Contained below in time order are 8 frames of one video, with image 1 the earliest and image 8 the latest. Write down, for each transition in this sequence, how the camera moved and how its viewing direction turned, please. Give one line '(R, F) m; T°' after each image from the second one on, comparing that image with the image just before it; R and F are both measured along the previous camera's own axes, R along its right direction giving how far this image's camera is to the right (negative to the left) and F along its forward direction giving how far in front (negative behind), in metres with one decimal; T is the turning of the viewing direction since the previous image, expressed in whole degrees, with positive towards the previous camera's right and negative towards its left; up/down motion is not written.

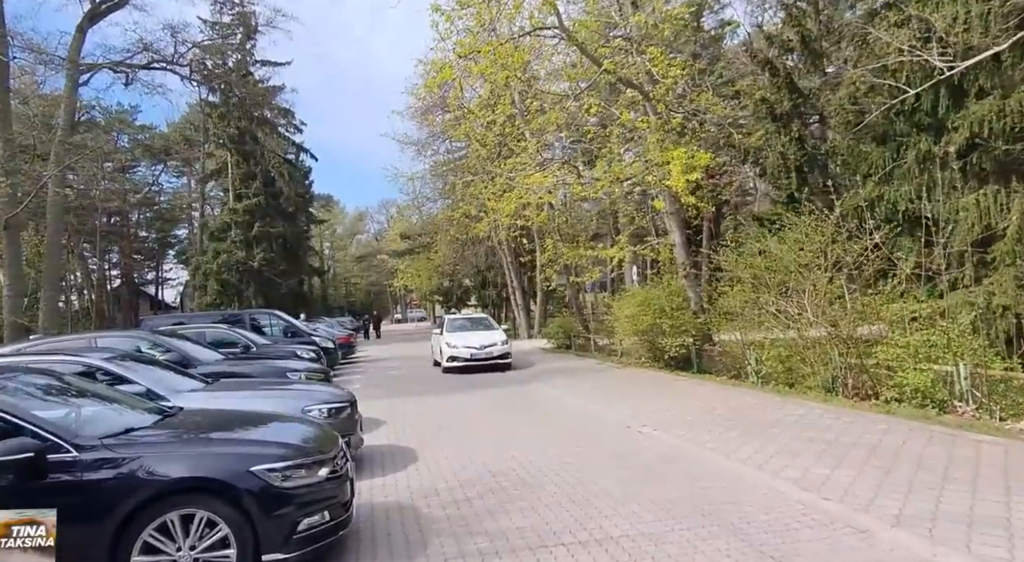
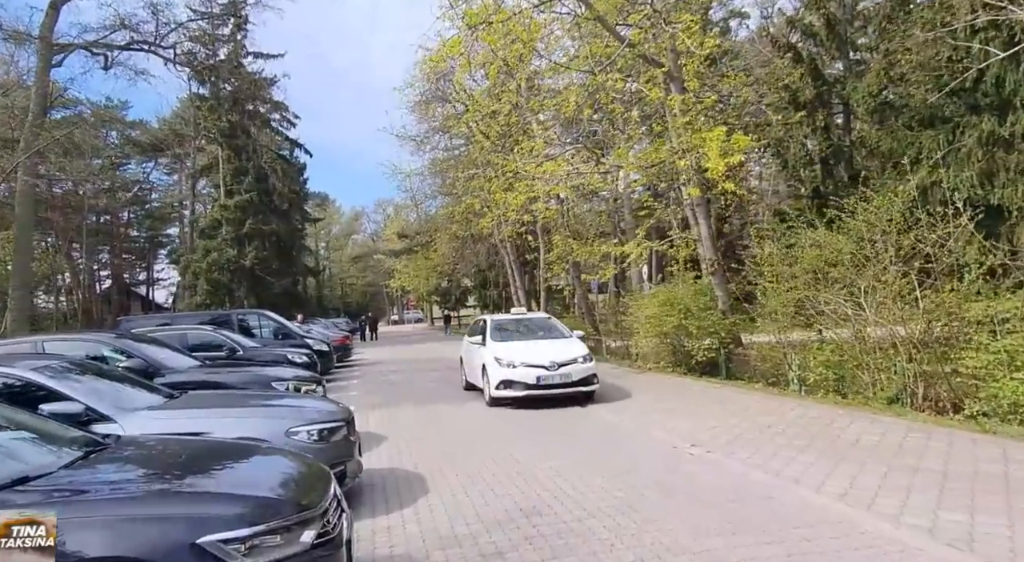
(-0.3, +1.3) m; 0°
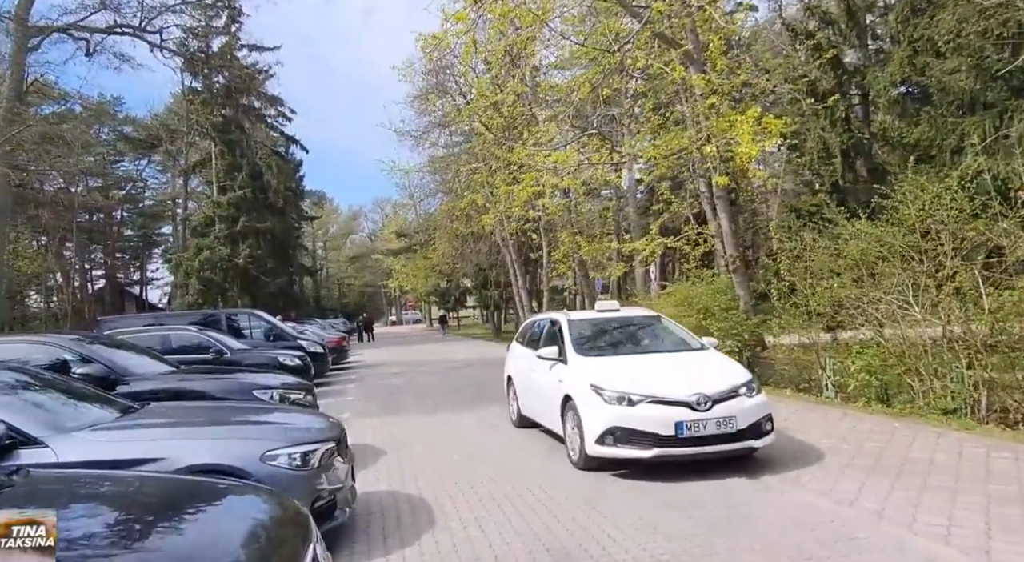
(-0.2, +1.0) m; 0°
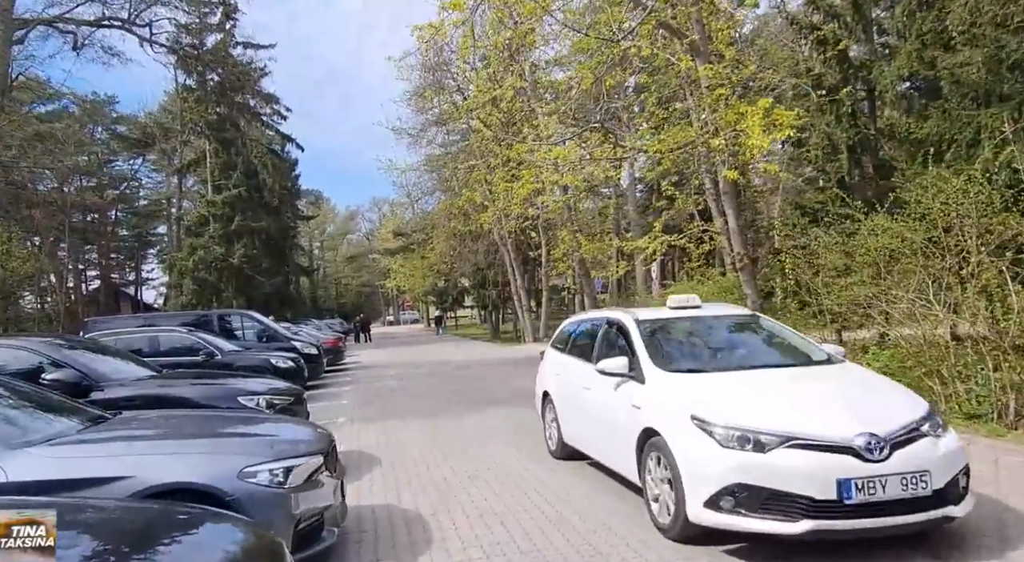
(0.0, +0.4) m; 0°
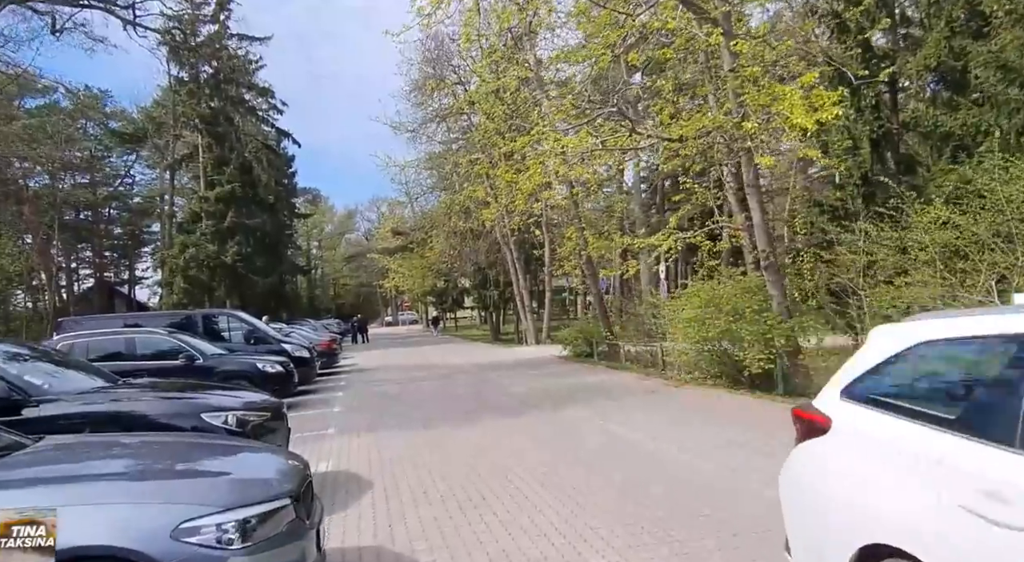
(-0.1, +1.0) m; 0°
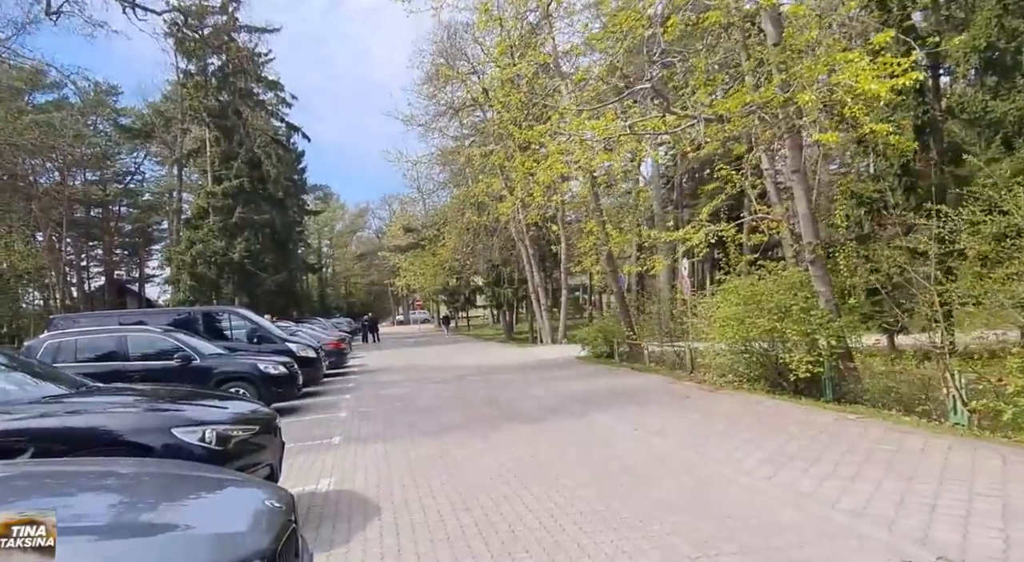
(-0.2, +1.0) m; -1°
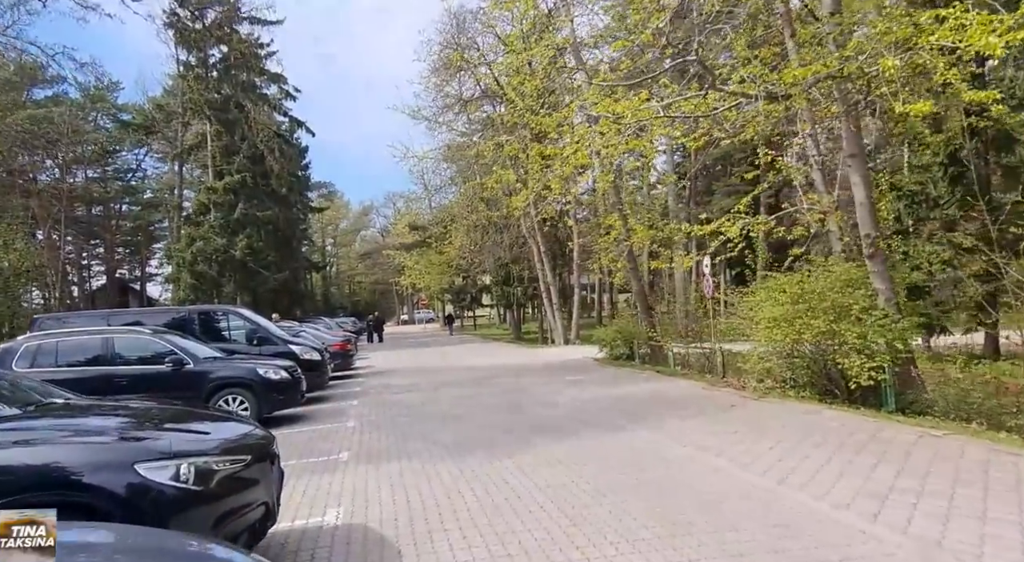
(-0.3, +1.1) m; 0°
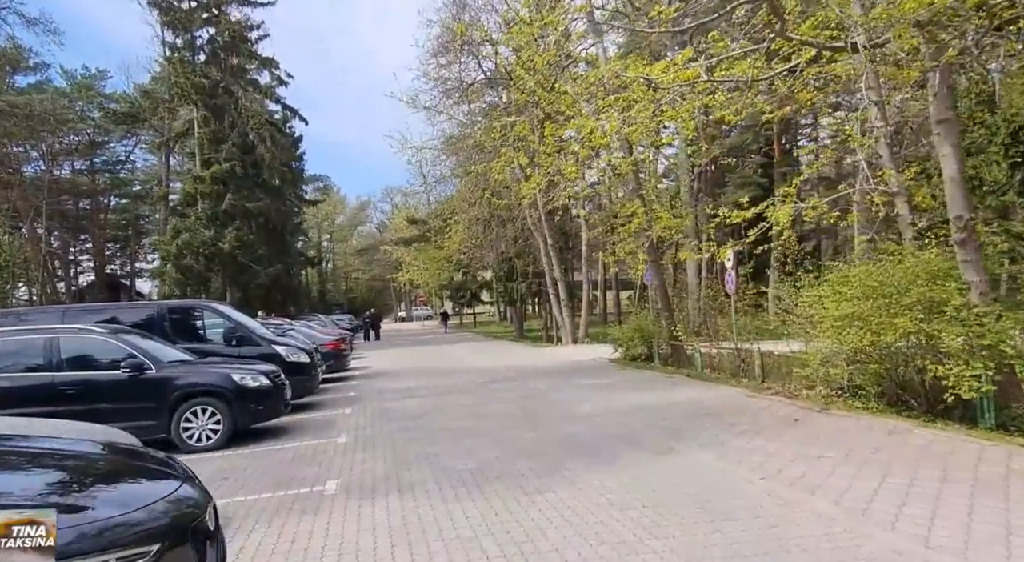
(-0.3, +1.6) m; 0°
